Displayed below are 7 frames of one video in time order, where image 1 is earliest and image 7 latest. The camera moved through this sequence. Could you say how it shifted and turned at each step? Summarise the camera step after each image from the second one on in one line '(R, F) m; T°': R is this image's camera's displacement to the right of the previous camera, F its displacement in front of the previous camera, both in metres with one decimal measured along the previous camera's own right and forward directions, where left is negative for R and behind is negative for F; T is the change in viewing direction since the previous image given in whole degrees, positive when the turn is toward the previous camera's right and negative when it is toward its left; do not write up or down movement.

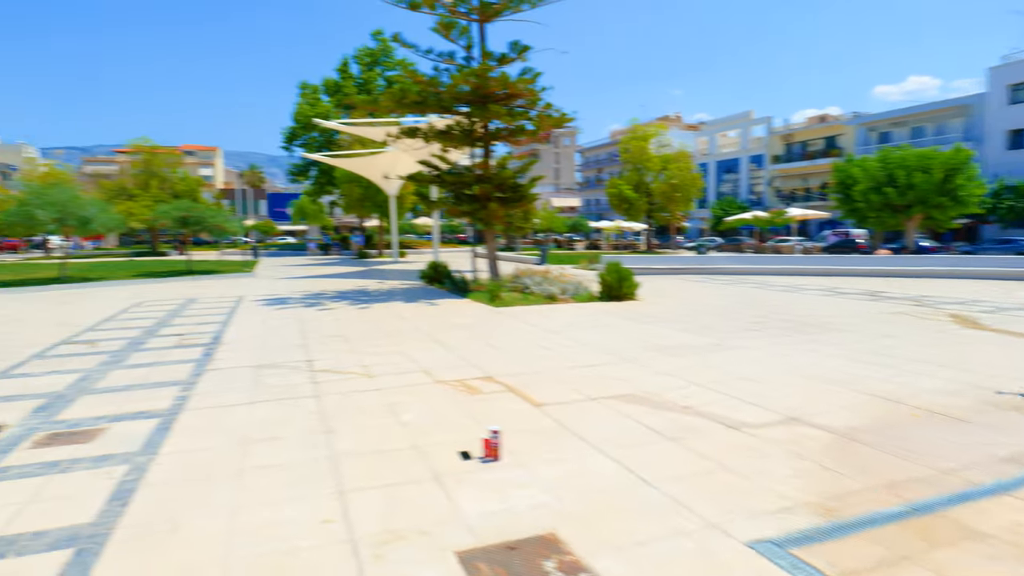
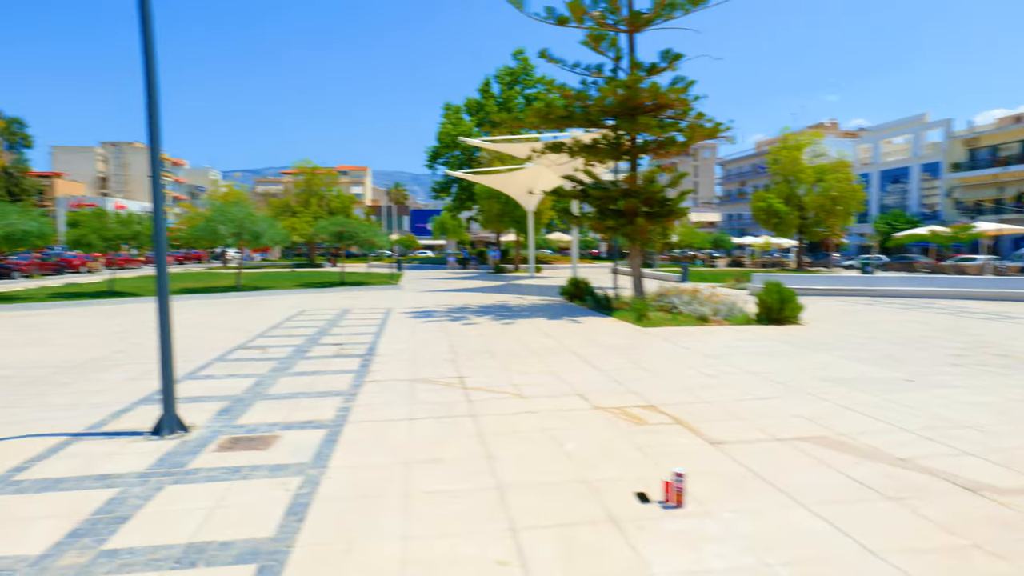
(-0.4, +0.3) m; -12°
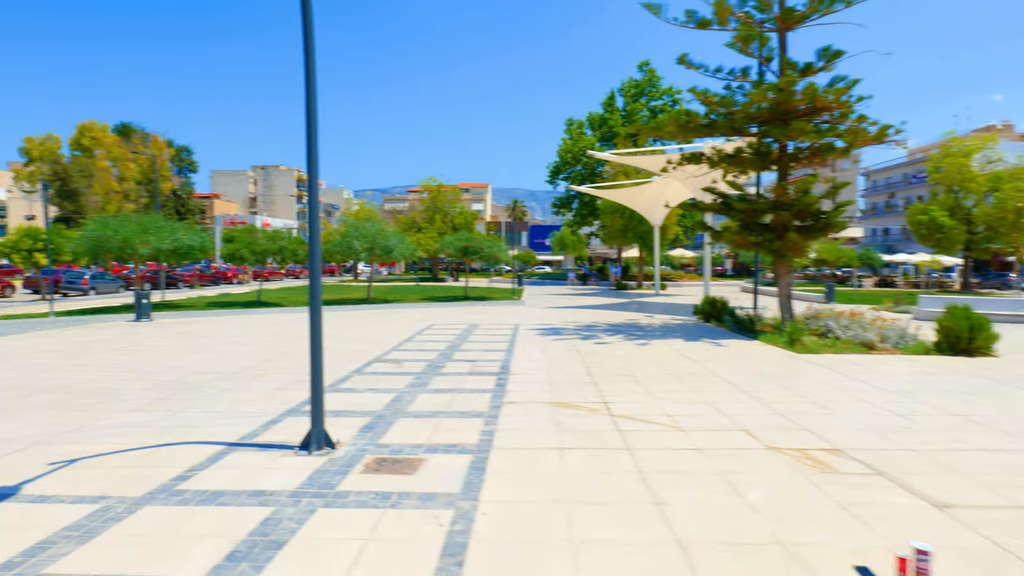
(-0.4, +0.5) m; -10°
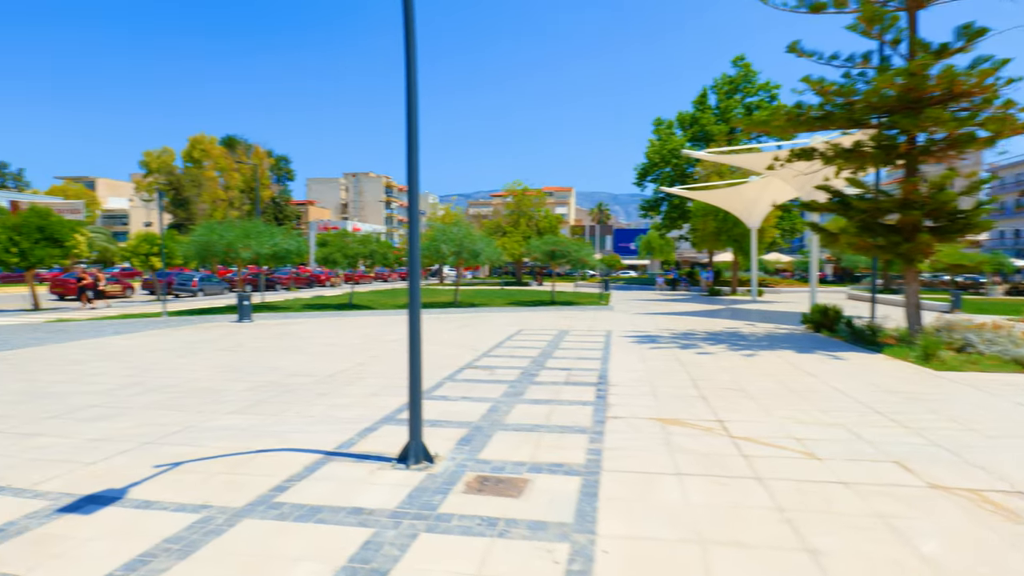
(-0.3, +0.4) m; -7°
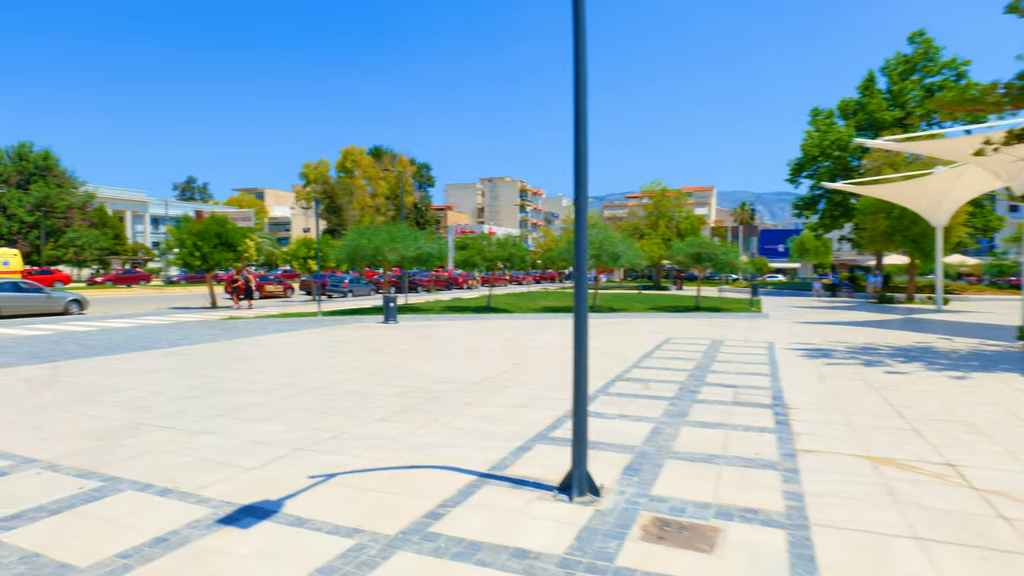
(-0.4, +0.6) m; -12°
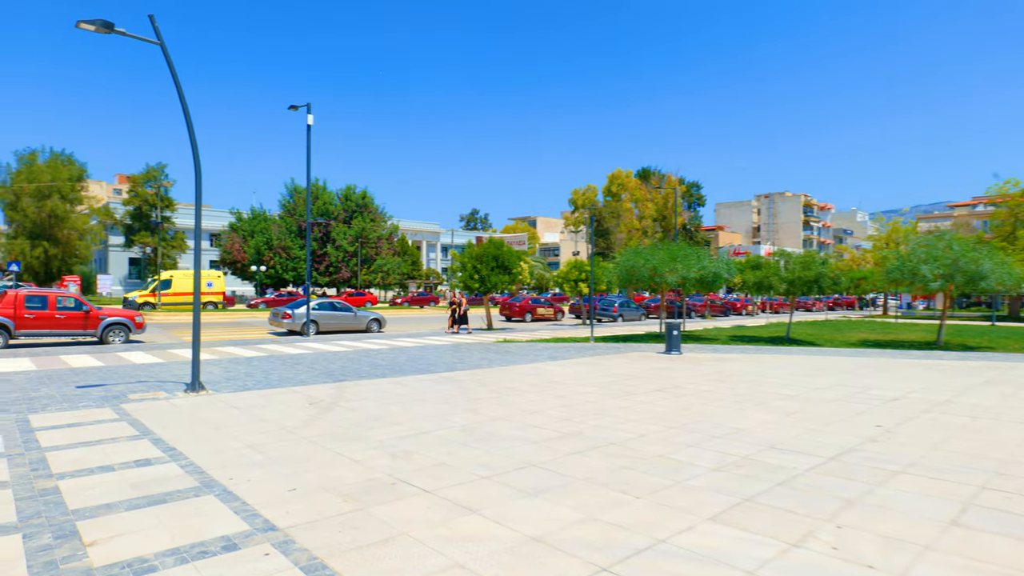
(-1.0, +2.3) m; -24°
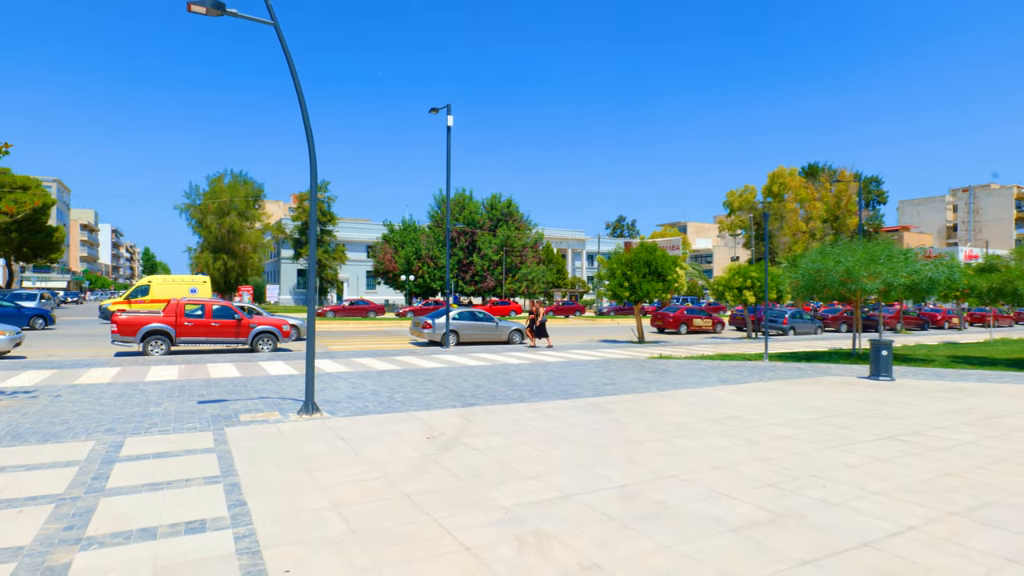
(-0.3, +2.2) m; -13°
